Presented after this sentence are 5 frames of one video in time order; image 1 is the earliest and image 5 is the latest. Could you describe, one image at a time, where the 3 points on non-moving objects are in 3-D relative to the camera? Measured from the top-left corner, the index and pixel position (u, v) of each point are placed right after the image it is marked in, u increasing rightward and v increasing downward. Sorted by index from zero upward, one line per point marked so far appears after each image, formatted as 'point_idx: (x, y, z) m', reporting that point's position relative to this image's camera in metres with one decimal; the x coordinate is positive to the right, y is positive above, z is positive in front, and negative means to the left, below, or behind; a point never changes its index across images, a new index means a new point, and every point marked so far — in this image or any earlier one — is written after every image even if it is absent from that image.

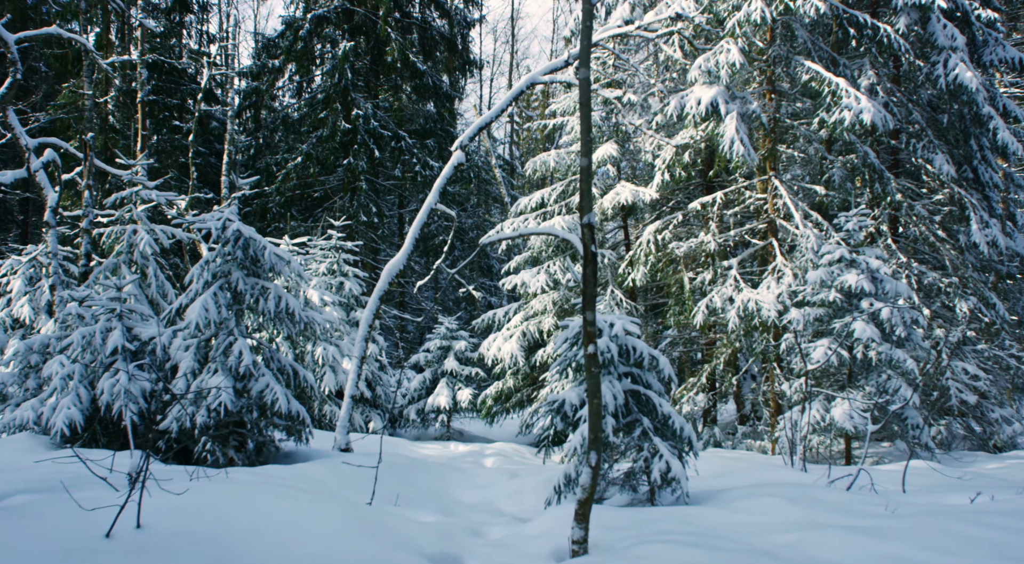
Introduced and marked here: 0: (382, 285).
0: (-1.8, 0.0, +11.7) m
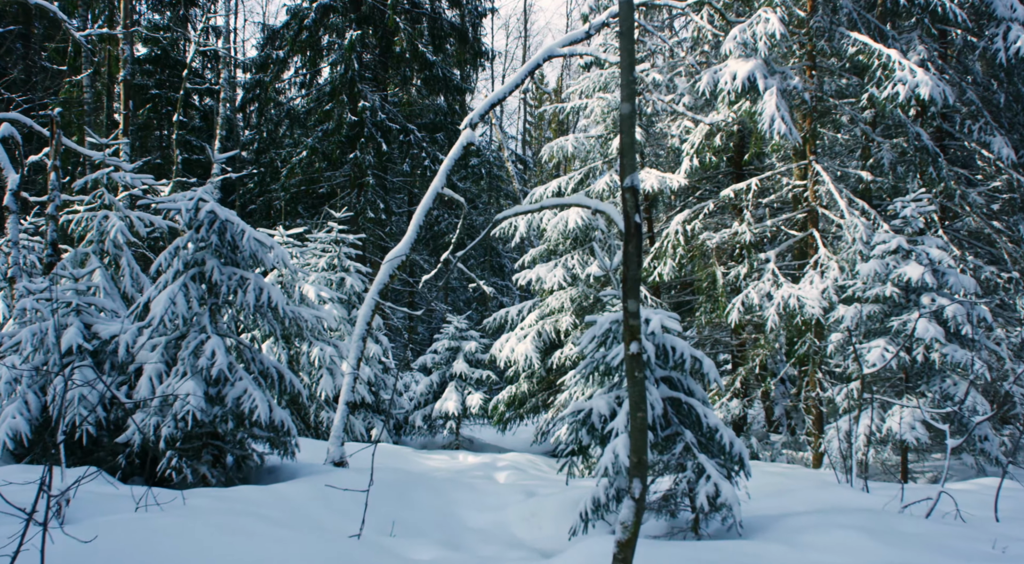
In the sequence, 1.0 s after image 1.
0: (-1.6, +0.1, +10.5) m
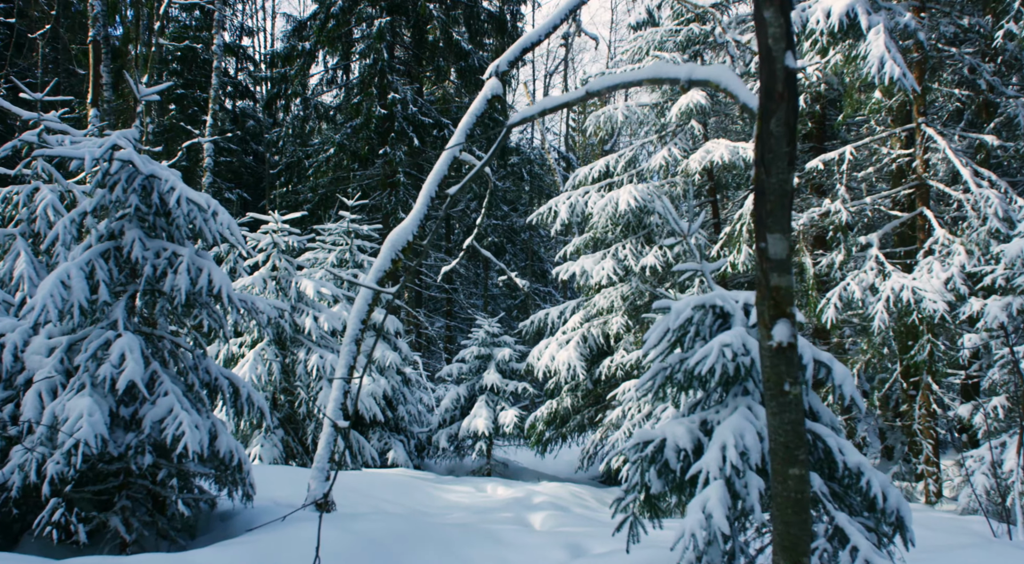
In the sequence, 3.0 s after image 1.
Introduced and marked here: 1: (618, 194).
0: (-1.3, +0.2, +8.1) m
1: (+1.6, +1.3, +12.3) m
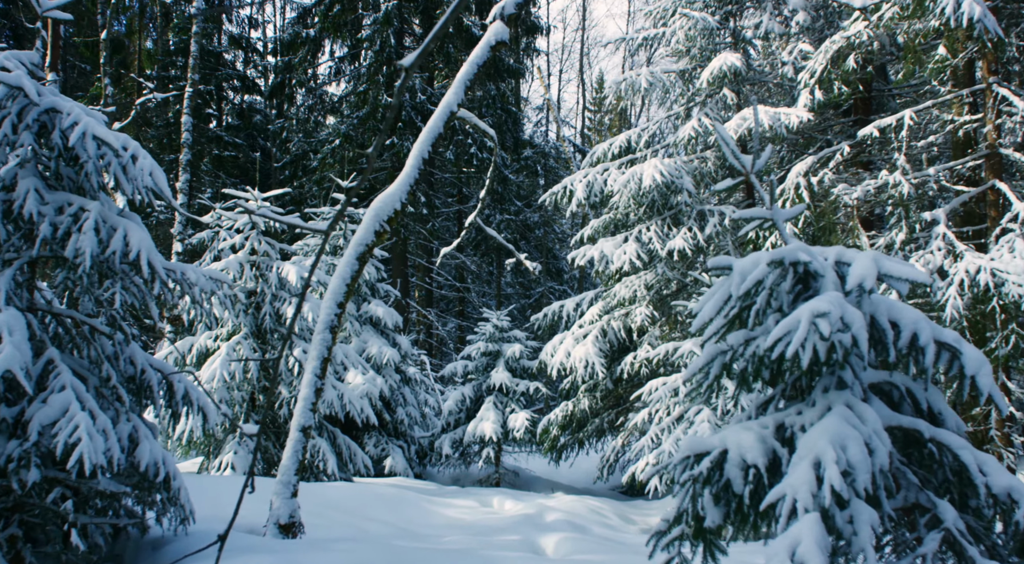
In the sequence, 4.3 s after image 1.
0: (-1.2, +0.4, +6.8) m
1: (+1.7, +1.5, +10.9) m
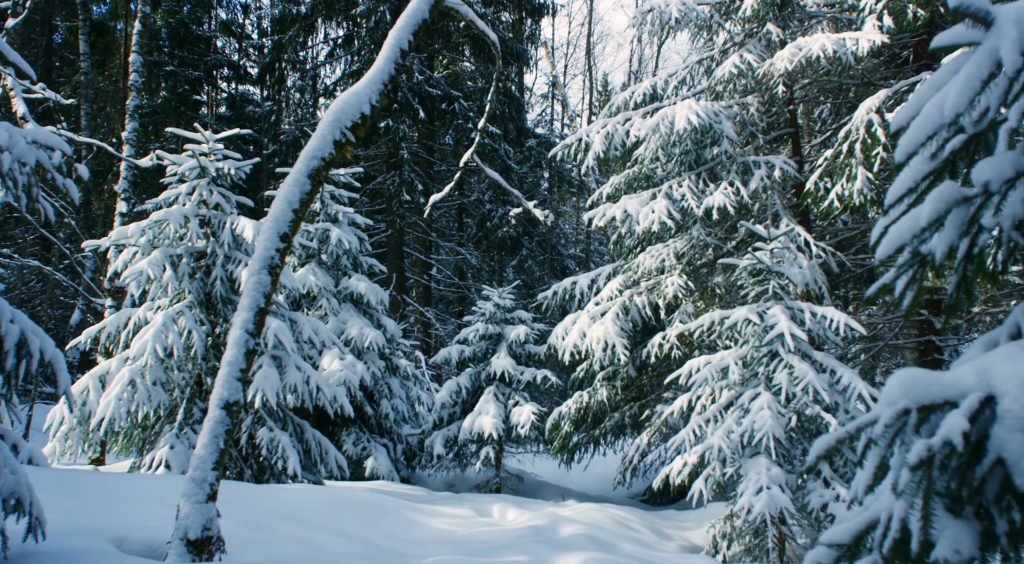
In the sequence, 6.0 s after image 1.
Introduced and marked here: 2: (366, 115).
0: (-1.2, +0.8, +5.0) m
1: (+1.8, +1.9, +9.1) m
2: (-0.9, +1.0, +5.1) m
